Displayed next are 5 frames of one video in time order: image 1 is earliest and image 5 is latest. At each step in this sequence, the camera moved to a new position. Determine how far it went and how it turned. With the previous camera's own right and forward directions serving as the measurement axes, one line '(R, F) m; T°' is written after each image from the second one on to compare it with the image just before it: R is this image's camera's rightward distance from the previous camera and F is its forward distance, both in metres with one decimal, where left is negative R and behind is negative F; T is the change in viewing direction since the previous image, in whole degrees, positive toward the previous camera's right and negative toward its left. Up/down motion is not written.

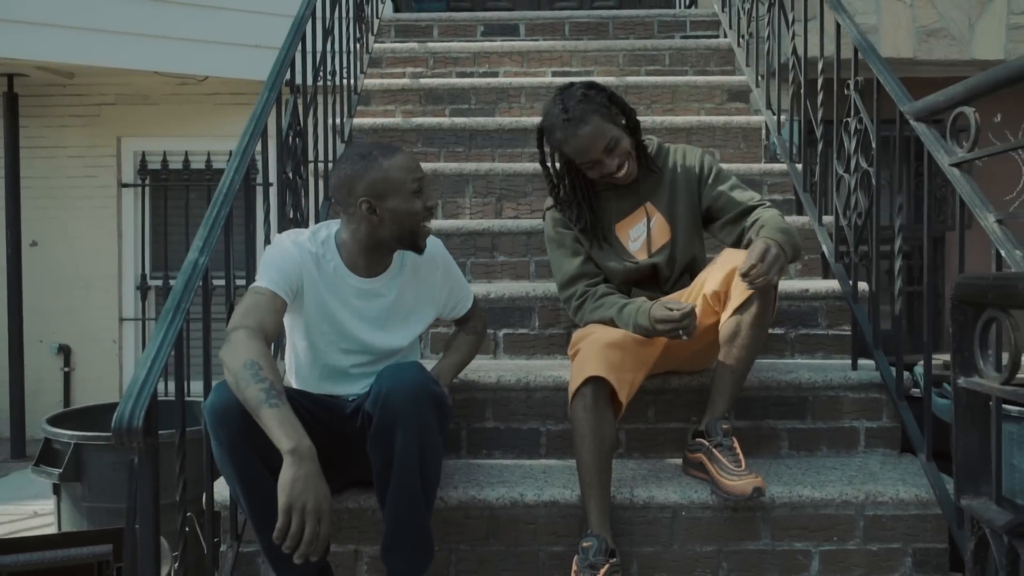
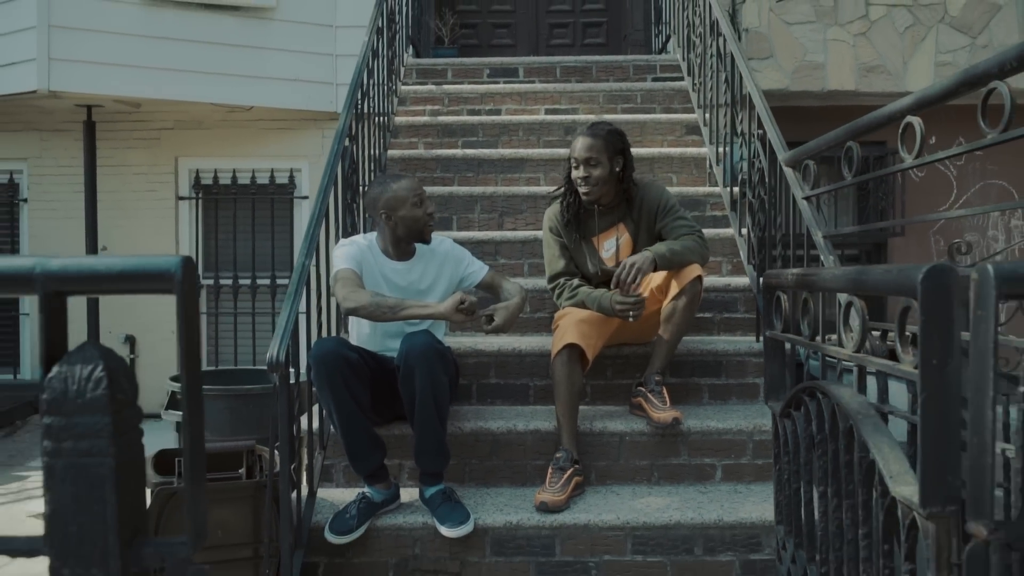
(0.0, -0.9) m; 0°
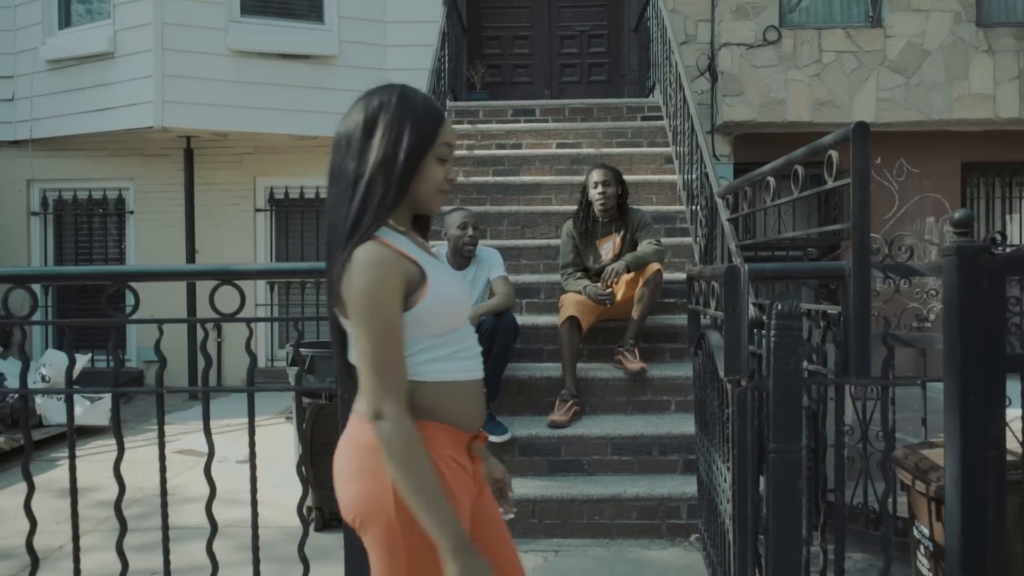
(0.0, -1.4) m; -1°
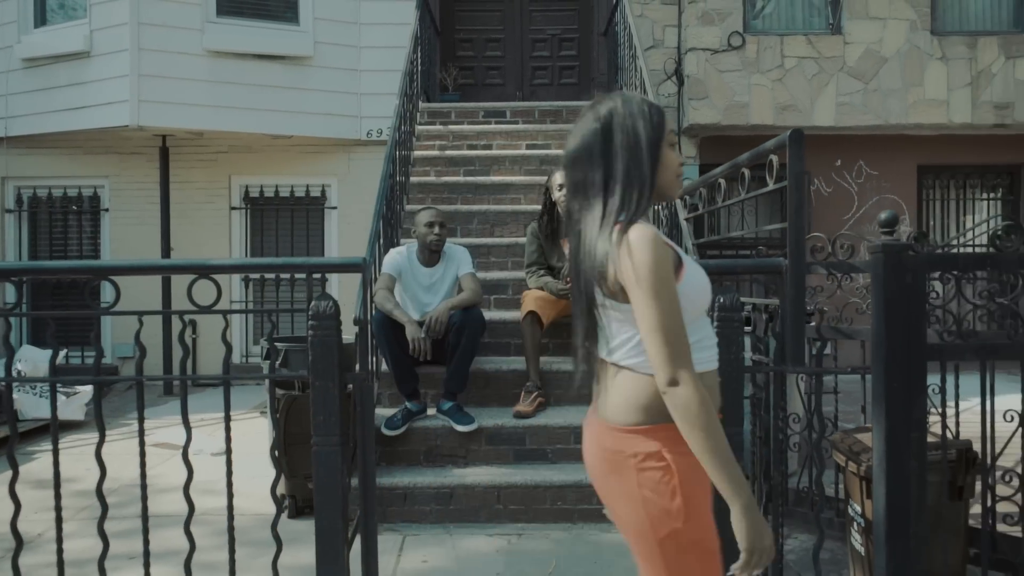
(+0.1, -0.2) m; +2°
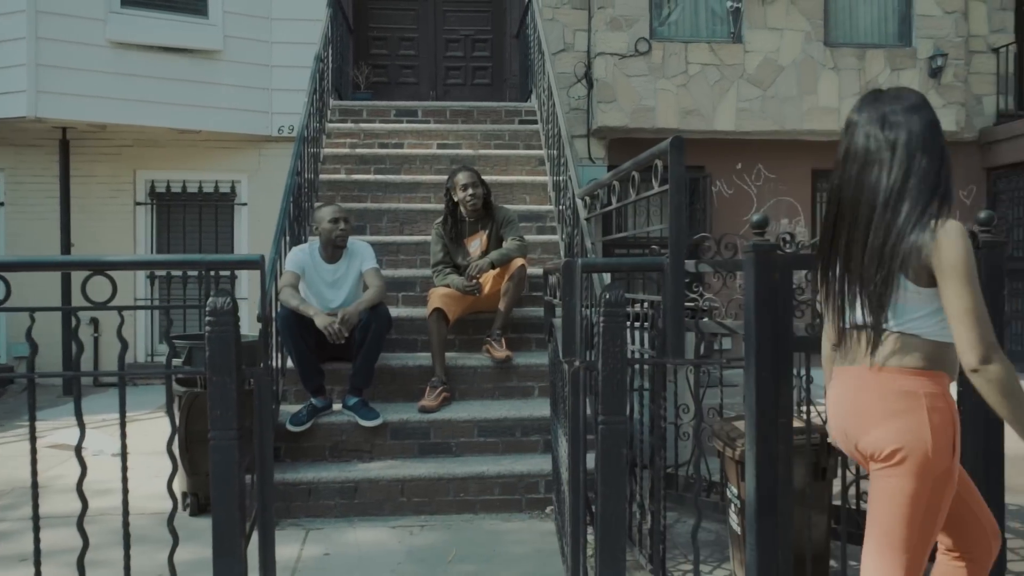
(+0.1, -0.1) m; +5°
